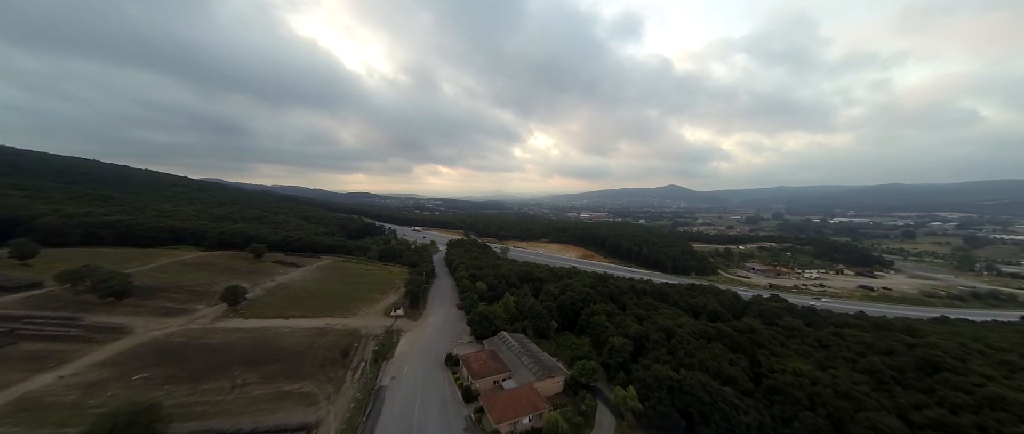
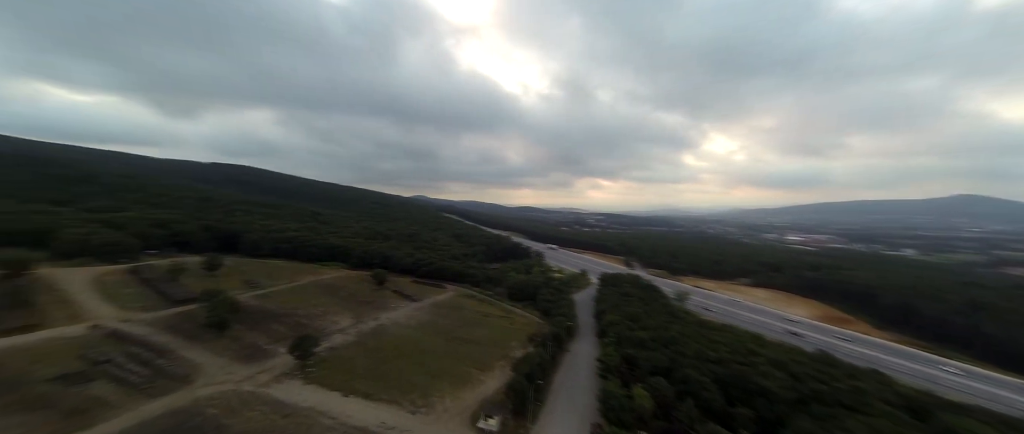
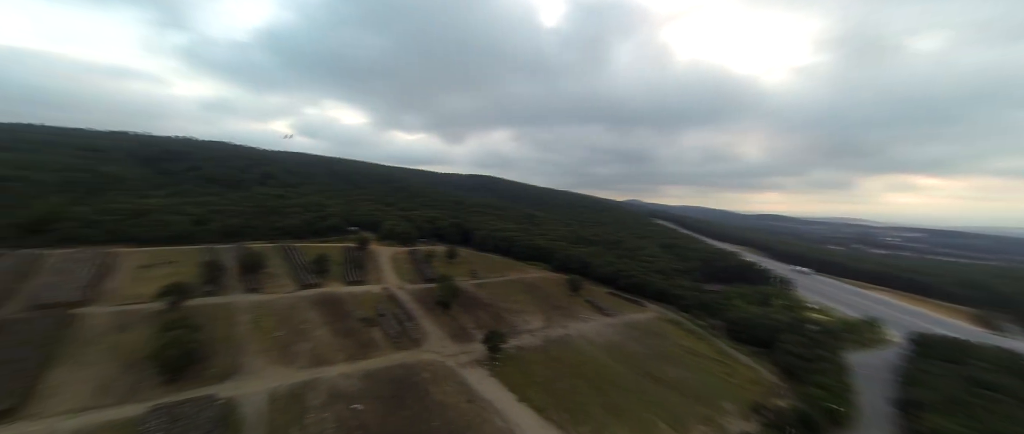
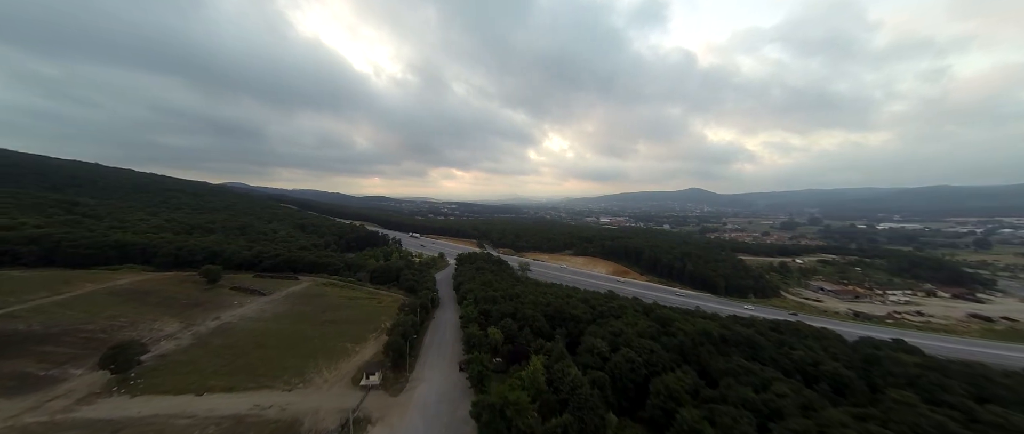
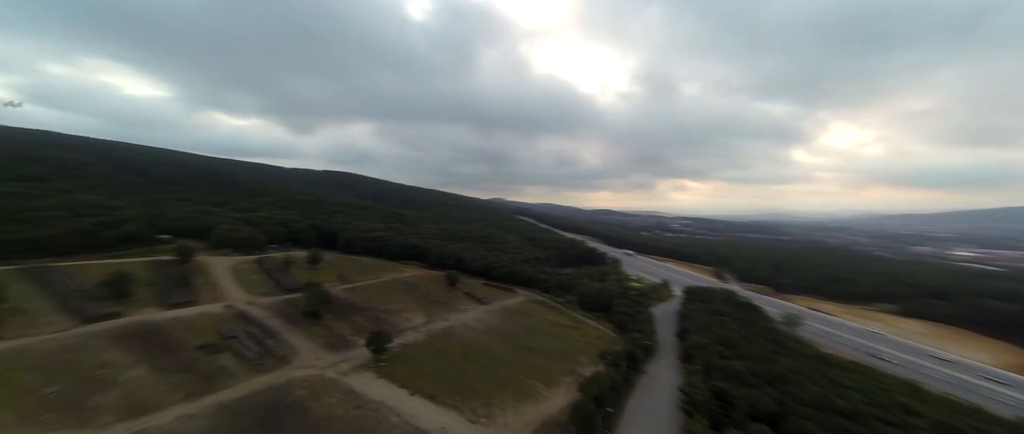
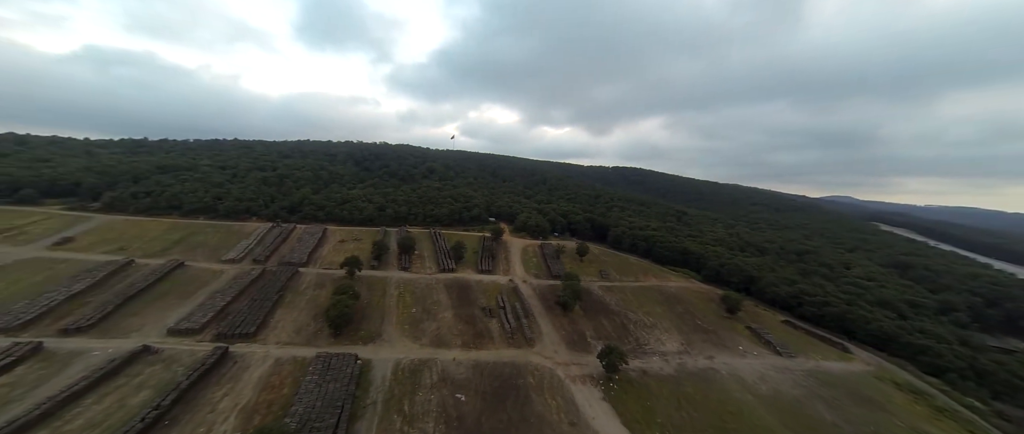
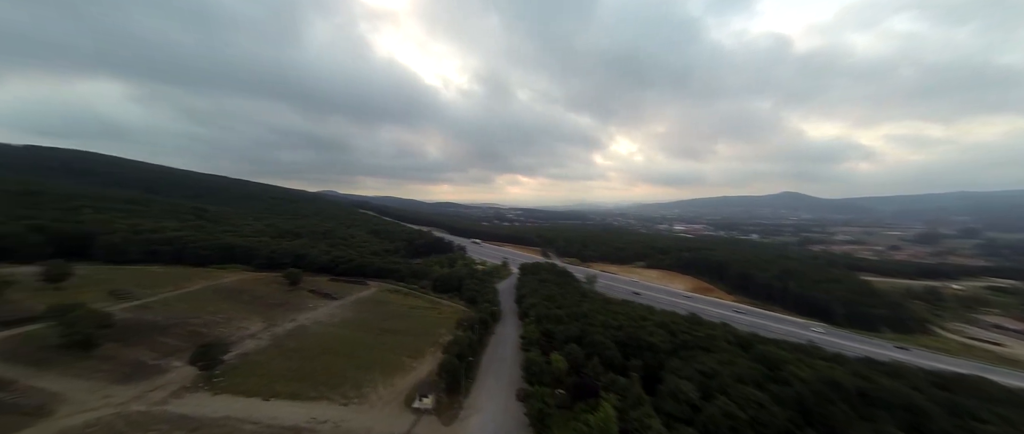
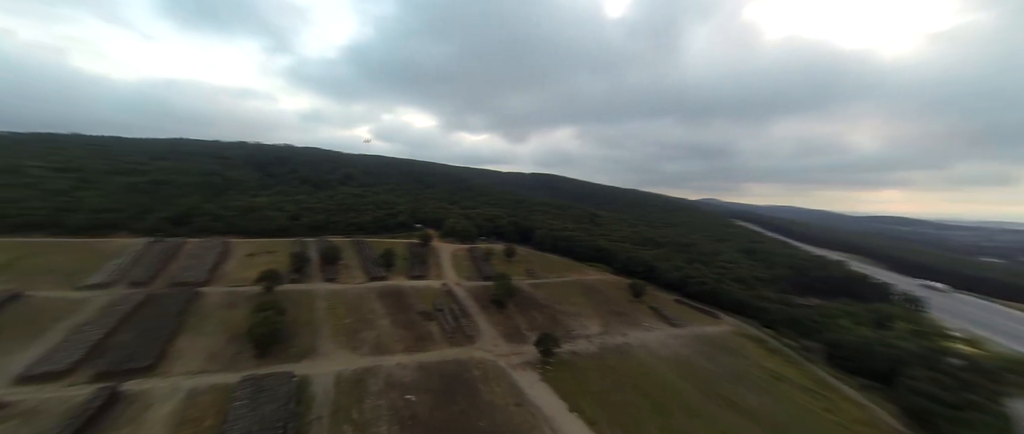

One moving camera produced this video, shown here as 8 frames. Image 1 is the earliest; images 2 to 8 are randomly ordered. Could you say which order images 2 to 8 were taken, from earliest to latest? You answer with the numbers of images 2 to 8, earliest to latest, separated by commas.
4, 7, 2, 5, 3, 8, 6
